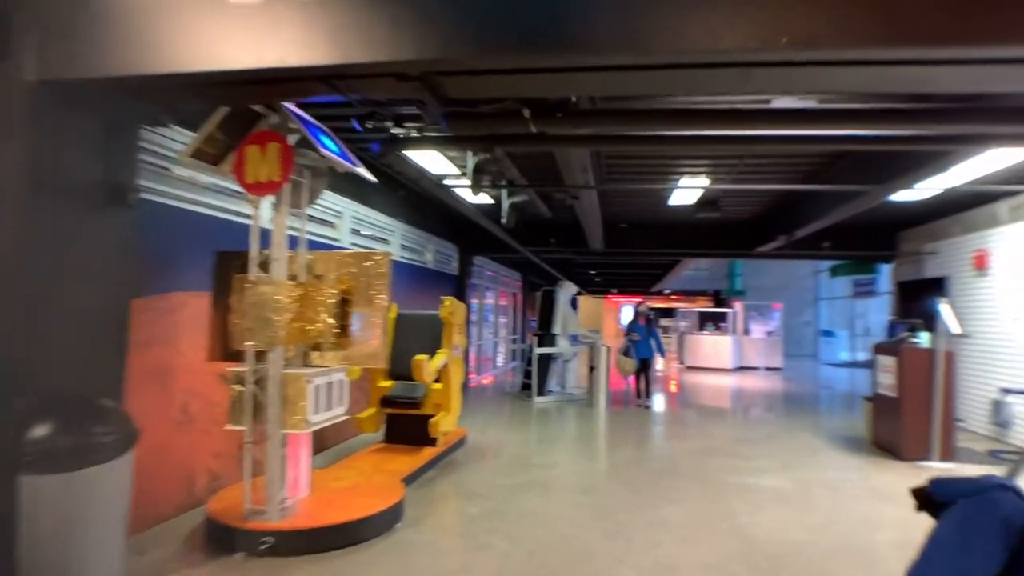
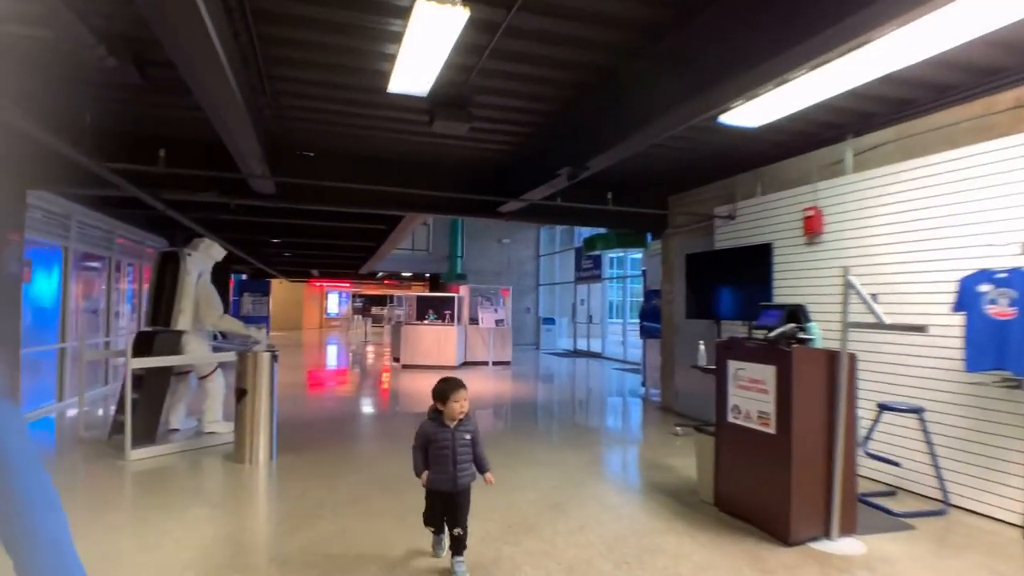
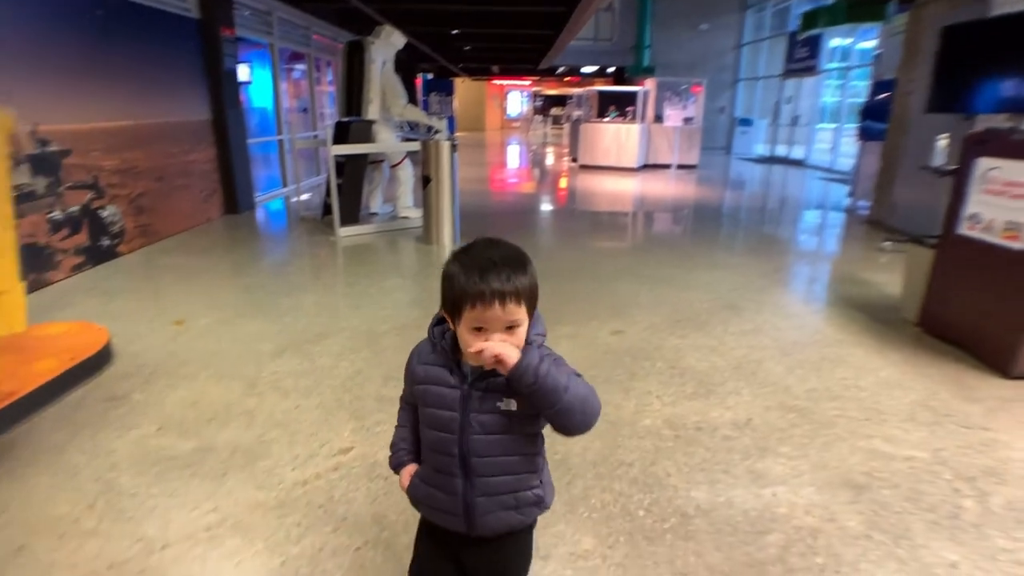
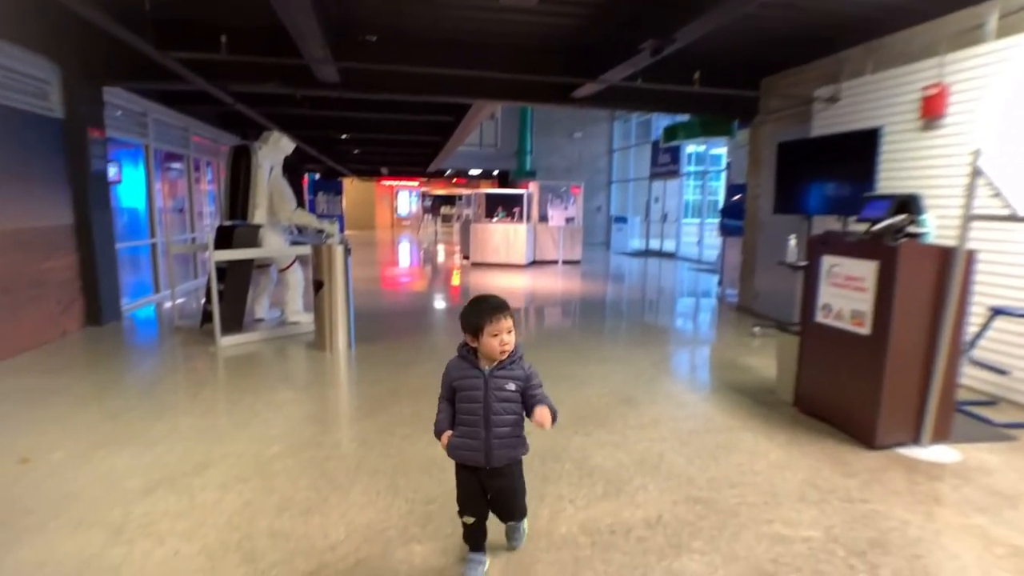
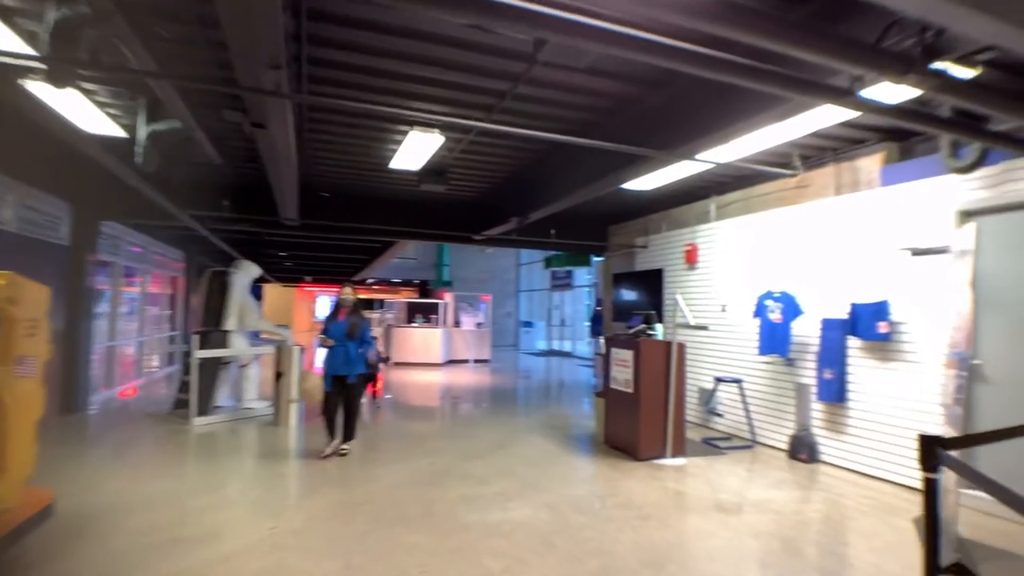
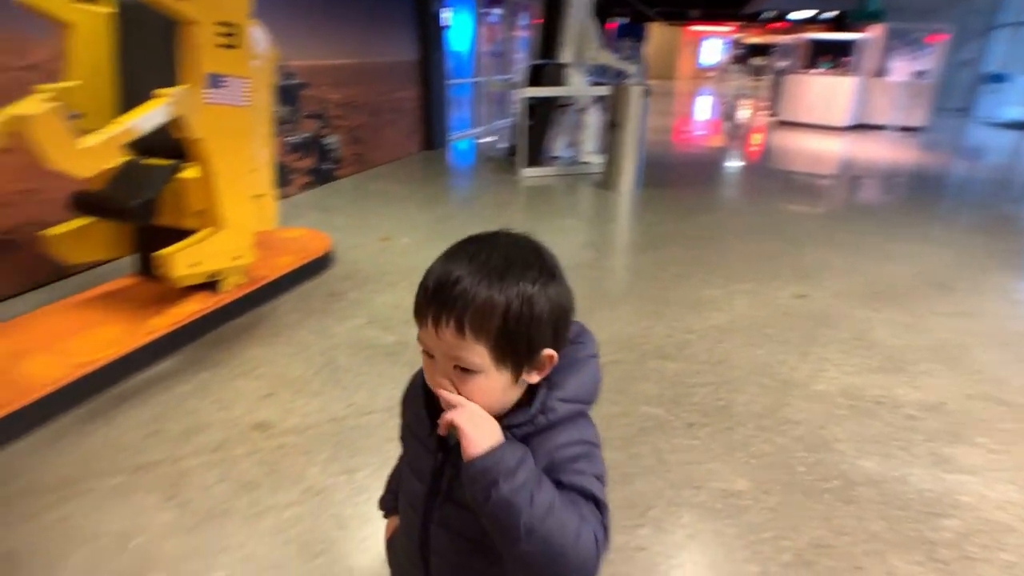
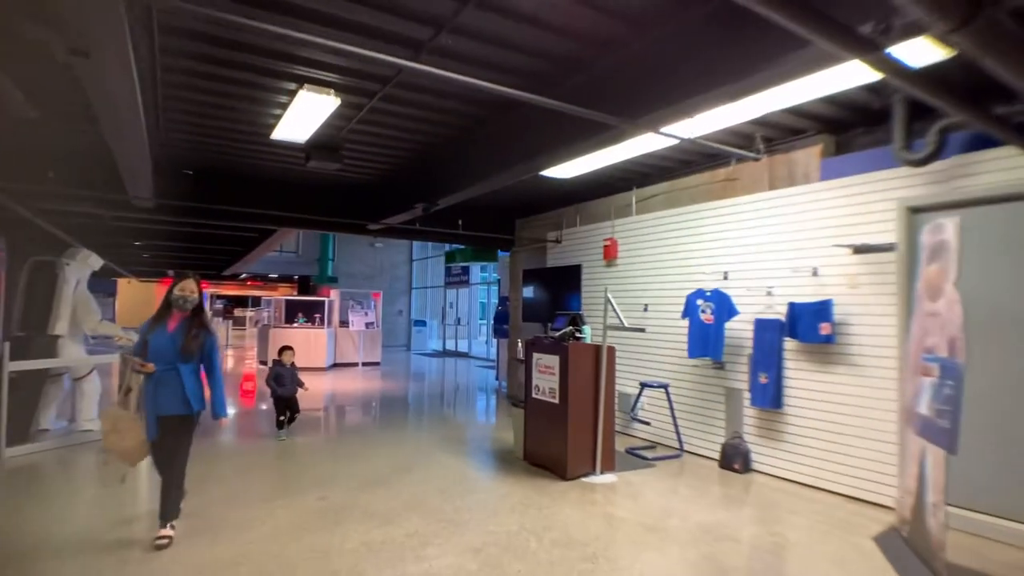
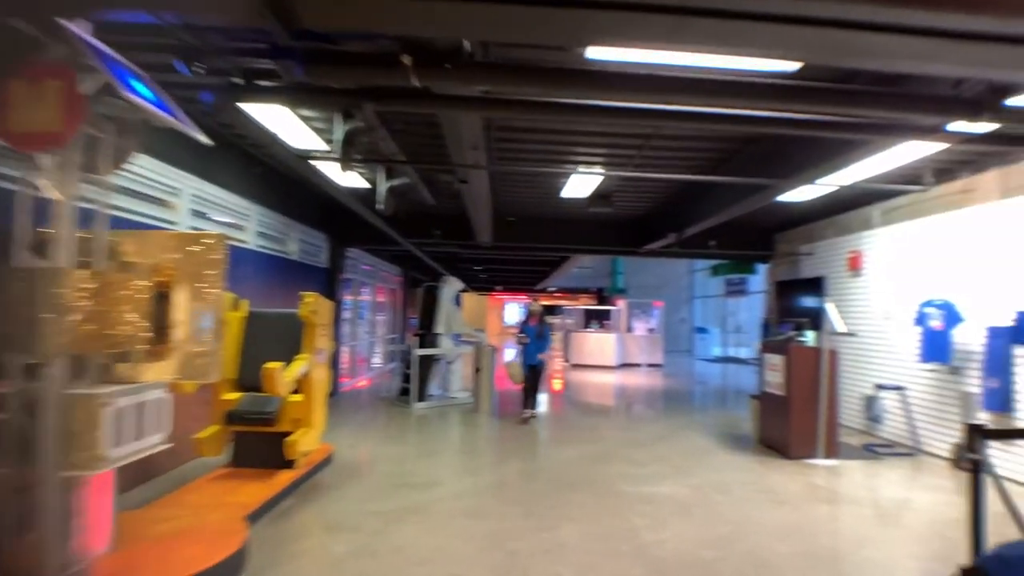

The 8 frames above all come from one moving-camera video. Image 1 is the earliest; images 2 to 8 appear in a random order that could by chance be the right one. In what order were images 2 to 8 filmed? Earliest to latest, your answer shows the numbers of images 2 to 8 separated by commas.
8, 5, 7, 2, 4, 3, 6
